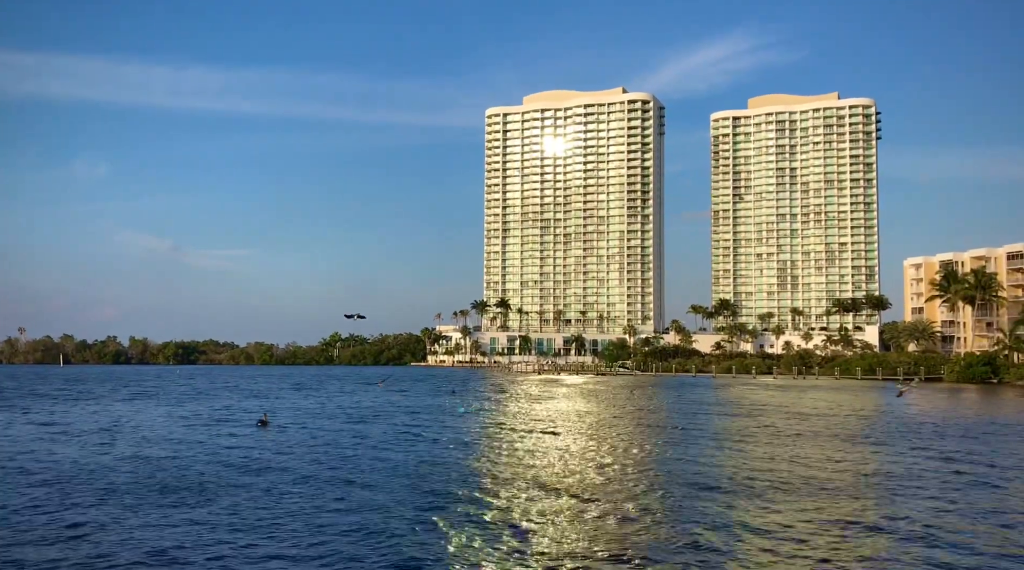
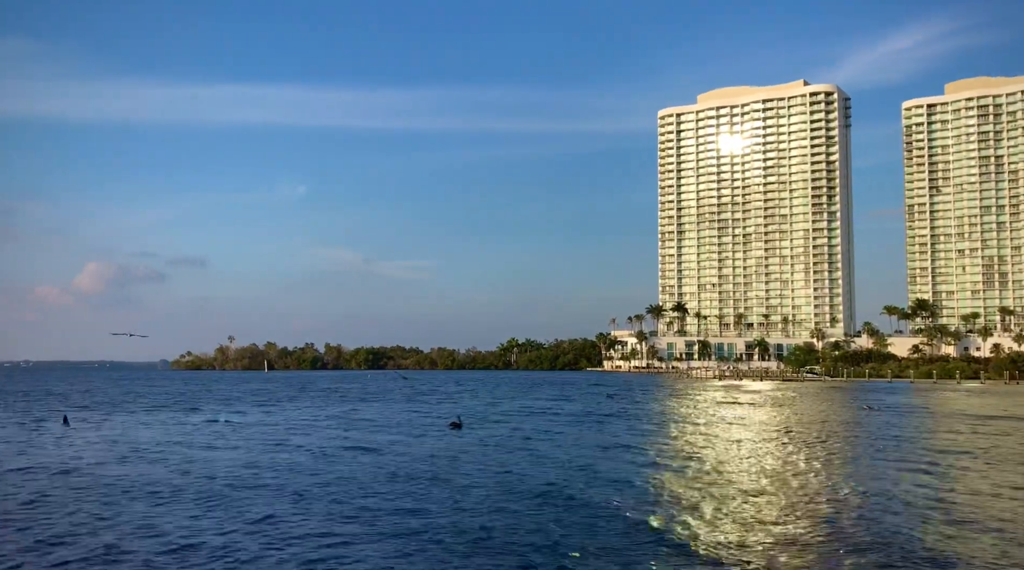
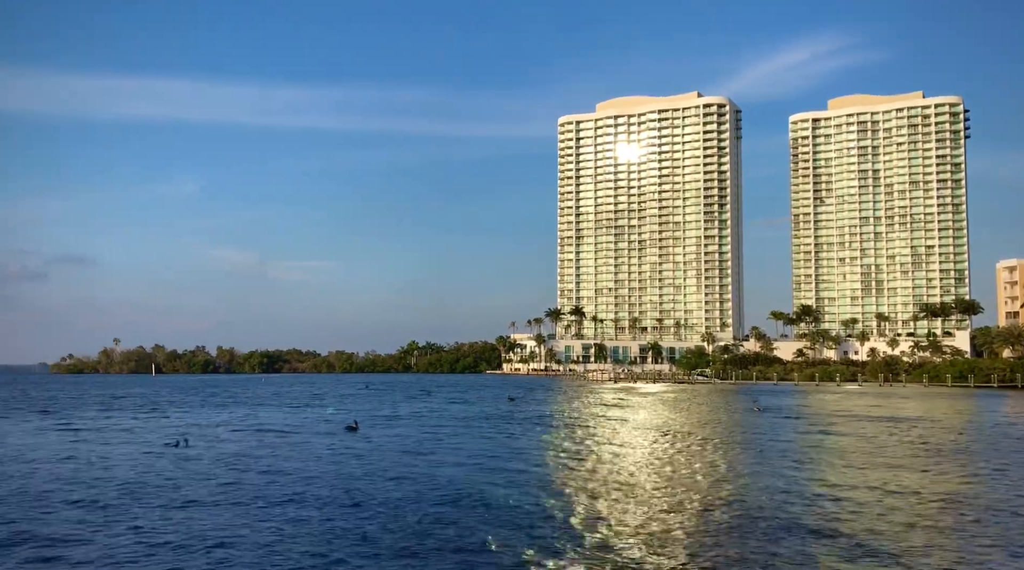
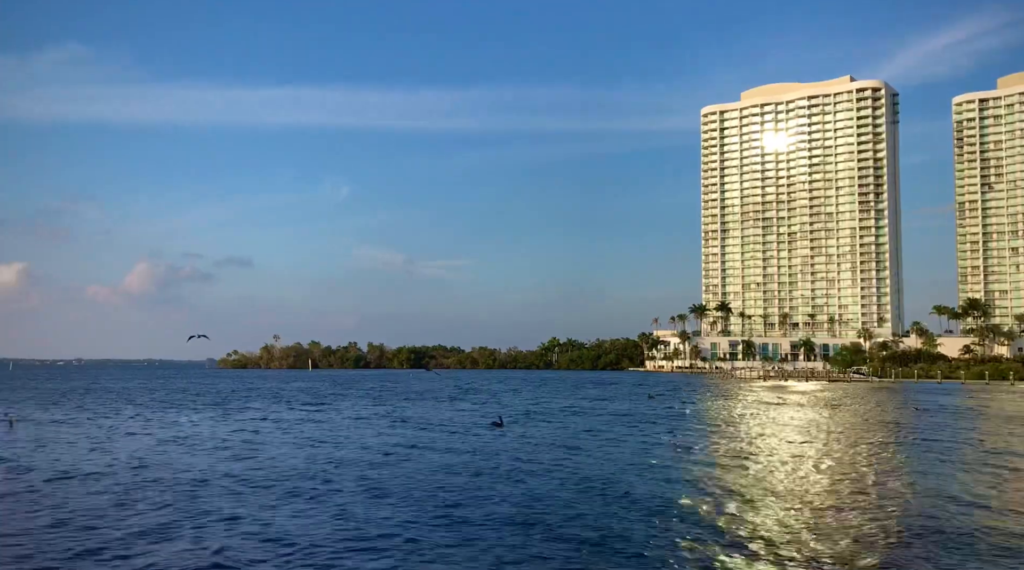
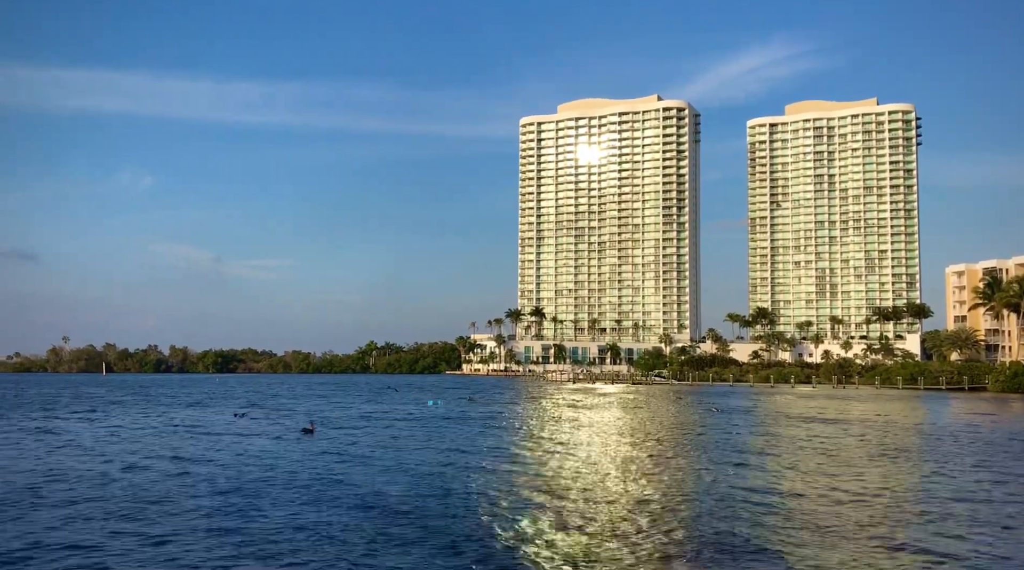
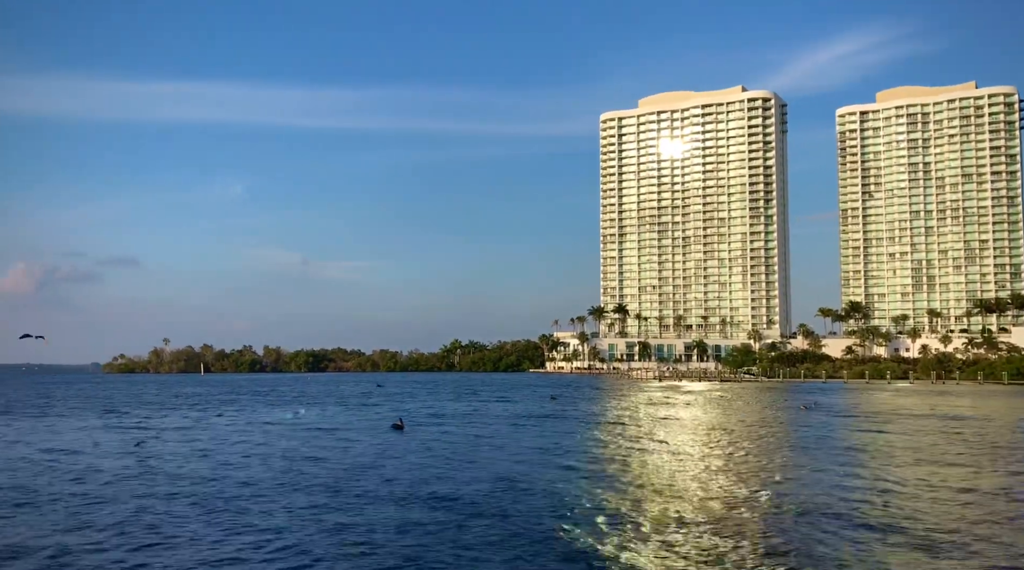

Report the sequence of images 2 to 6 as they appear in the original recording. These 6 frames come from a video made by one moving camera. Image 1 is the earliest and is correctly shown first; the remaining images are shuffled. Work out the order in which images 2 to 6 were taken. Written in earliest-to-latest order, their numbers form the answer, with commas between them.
5, 3, 6, 2, 4
